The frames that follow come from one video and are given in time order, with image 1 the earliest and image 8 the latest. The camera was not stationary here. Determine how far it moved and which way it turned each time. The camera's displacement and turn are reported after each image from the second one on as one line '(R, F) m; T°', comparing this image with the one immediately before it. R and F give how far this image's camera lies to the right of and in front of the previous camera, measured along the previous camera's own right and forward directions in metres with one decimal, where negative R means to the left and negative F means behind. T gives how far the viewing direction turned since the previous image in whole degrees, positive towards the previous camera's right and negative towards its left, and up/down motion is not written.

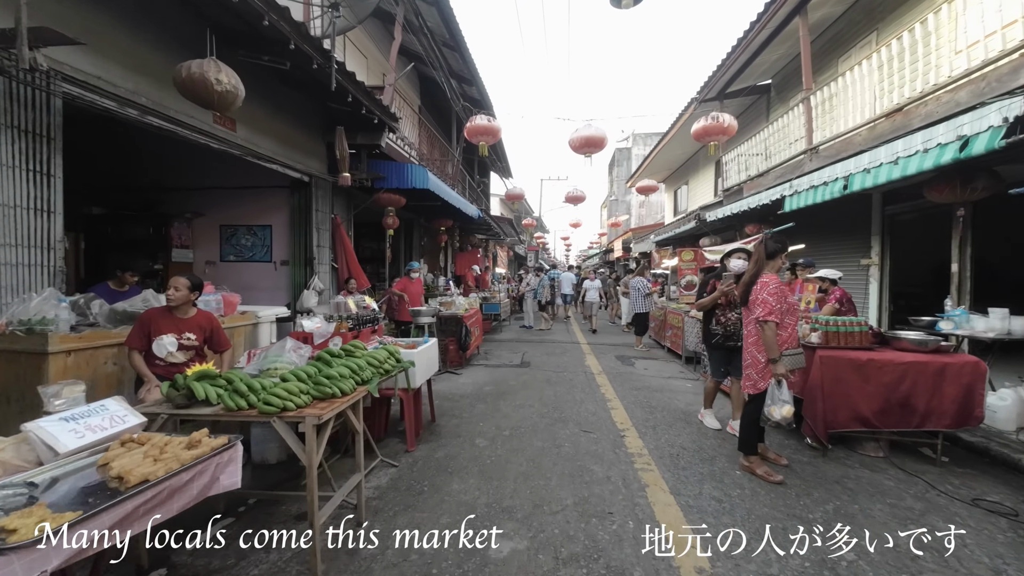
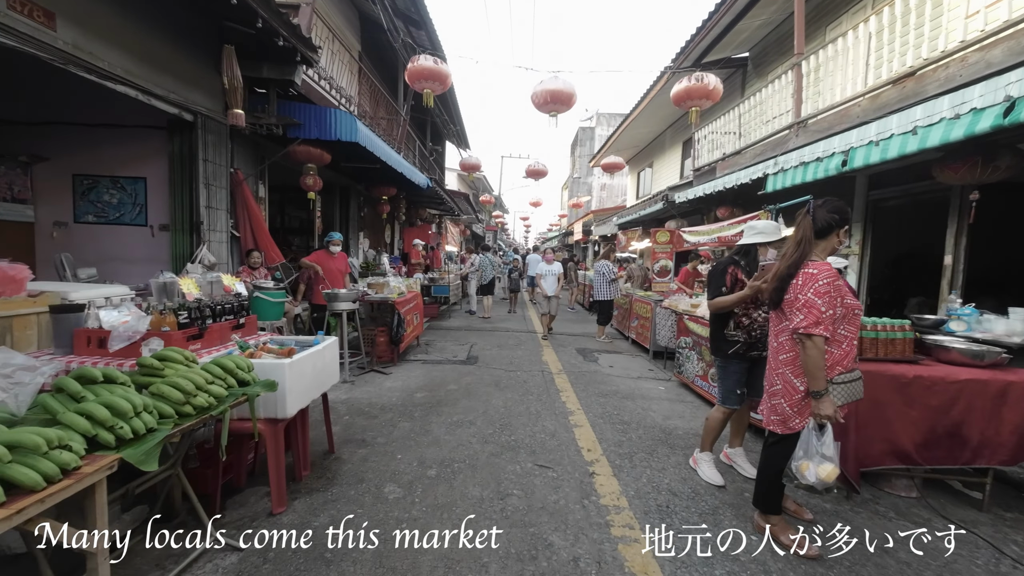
(+0.2, +1.2) m; +6°
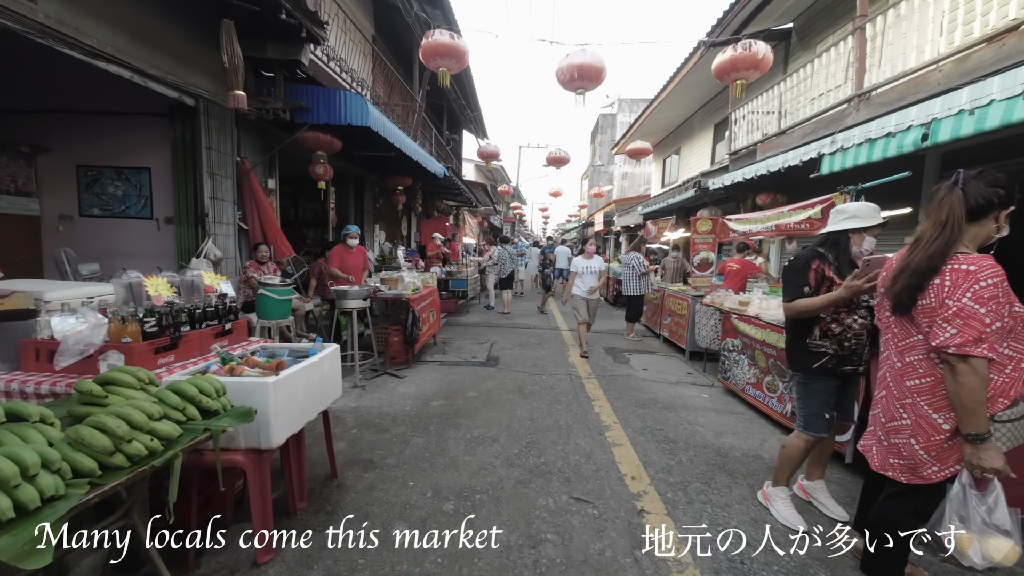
(-0.1, +0.5) m; -3°
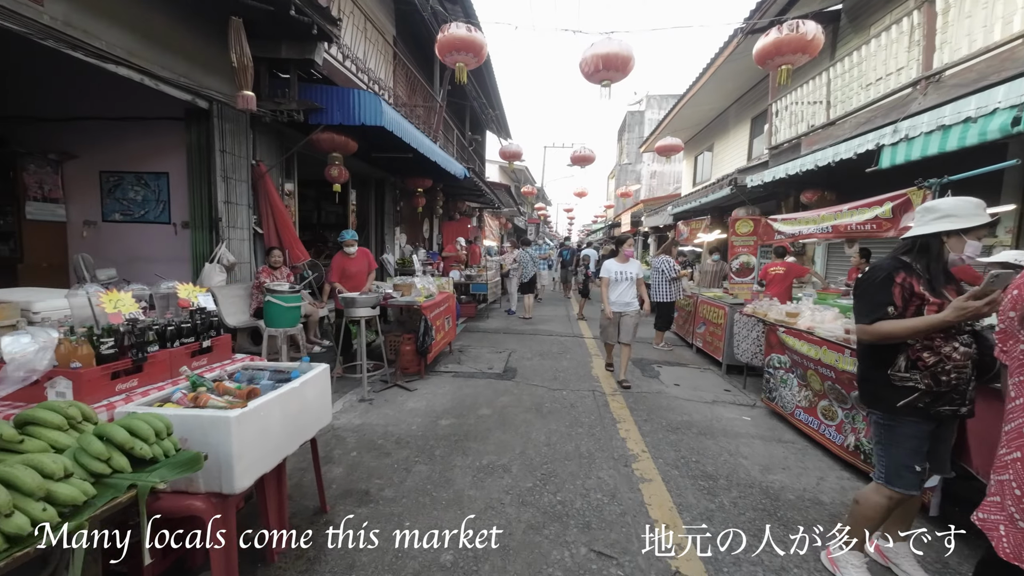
(+0.1, +0.4) m; -4°
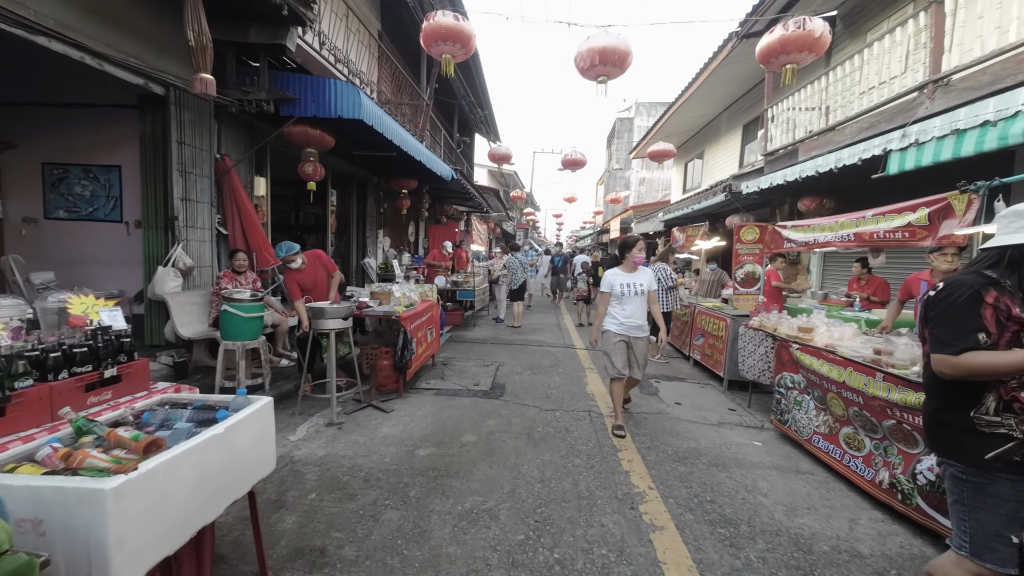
(0.0, +0.4) m; +2°
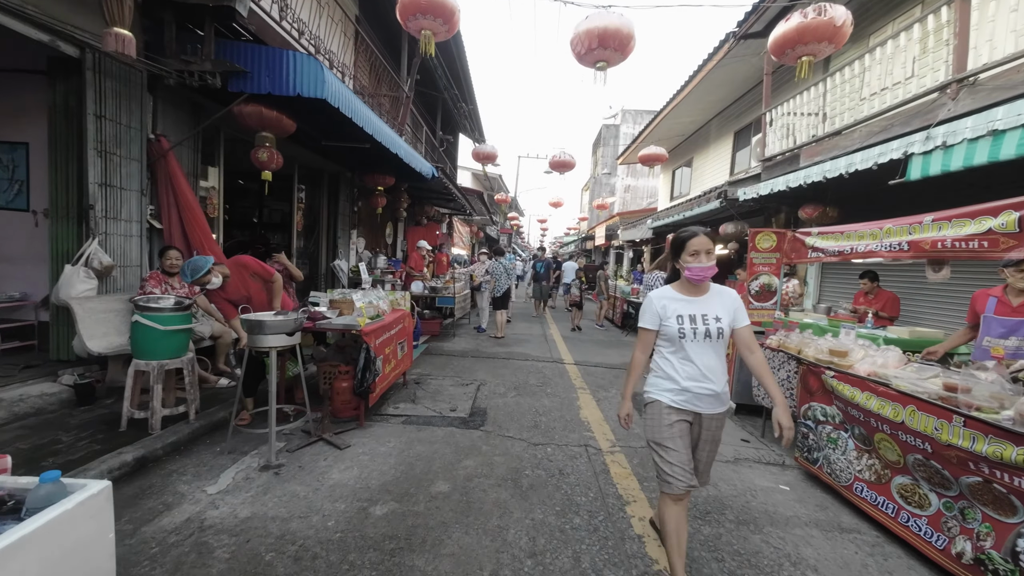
(0.0, +0.7) m; +3°
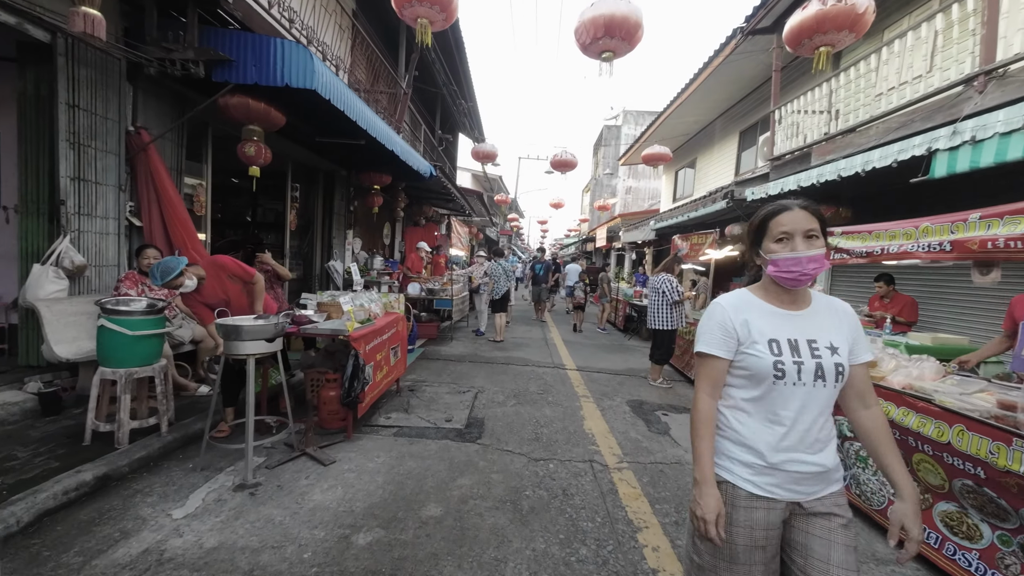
(0.0, +0.3) m; 0°
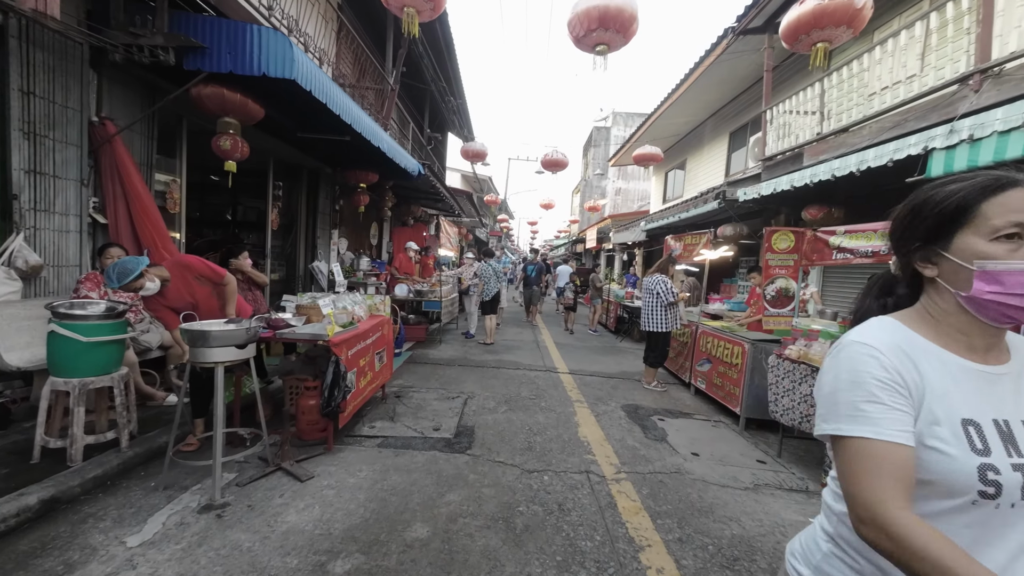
(0.0, +0.2) m; +2°
